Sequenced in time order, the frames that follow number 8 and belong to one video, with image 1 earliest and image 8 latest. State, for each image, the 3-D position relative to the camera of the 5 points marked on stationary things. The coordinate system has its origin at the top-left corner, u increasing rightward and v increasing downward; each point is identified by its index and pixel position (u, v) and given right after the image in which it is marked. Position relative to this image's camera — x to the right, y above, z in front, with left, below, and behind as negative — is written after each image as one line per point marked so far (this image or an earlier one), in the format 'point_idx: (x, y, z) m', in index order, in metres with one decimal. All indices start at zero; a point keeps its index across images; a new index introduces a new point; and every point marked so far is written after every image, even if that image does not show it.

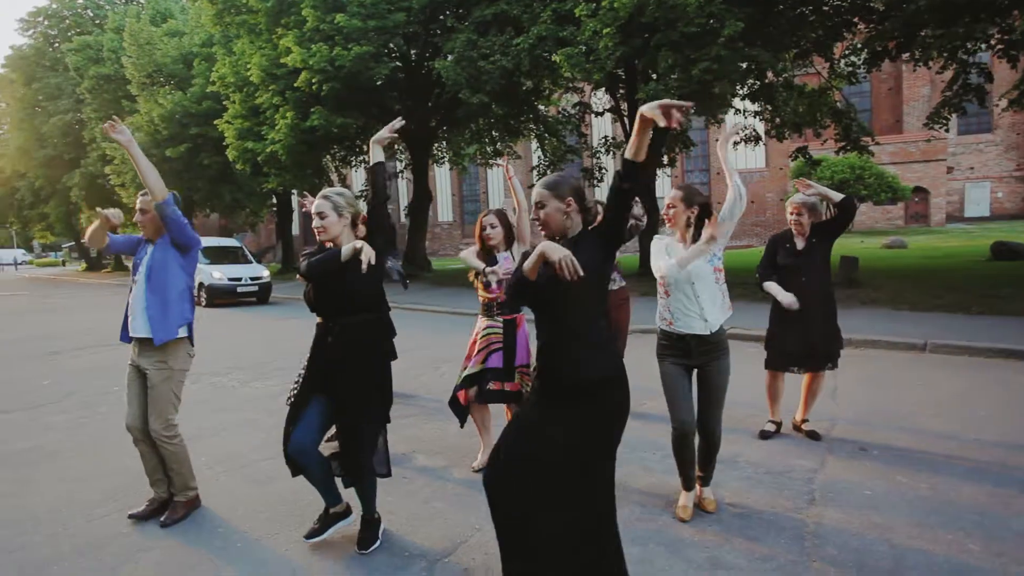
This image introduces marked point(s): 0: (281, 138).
0: (-6.9, +4.4, +18.7) m
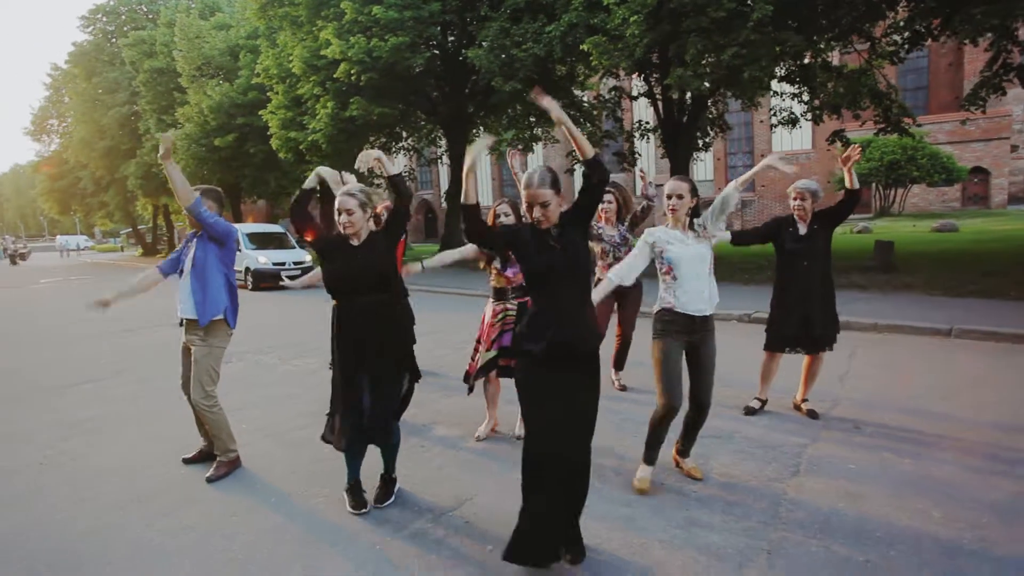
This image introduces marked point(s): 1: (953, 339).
0: (-5.9, +4.9, +19.3) m
1: (+6.2, -0.7, +8.9) m
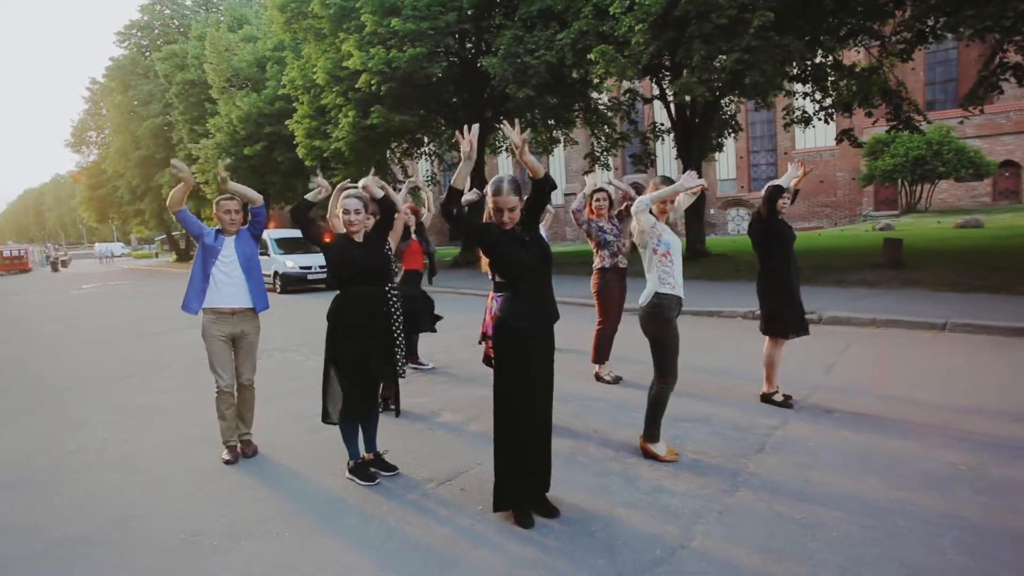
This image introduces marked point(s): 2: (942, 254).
0: (-5.4, +4.9, +20.1) m
1: (+6.3, -0.6, +9.1) m
2: (+10.3, +0.8, +14.9) m
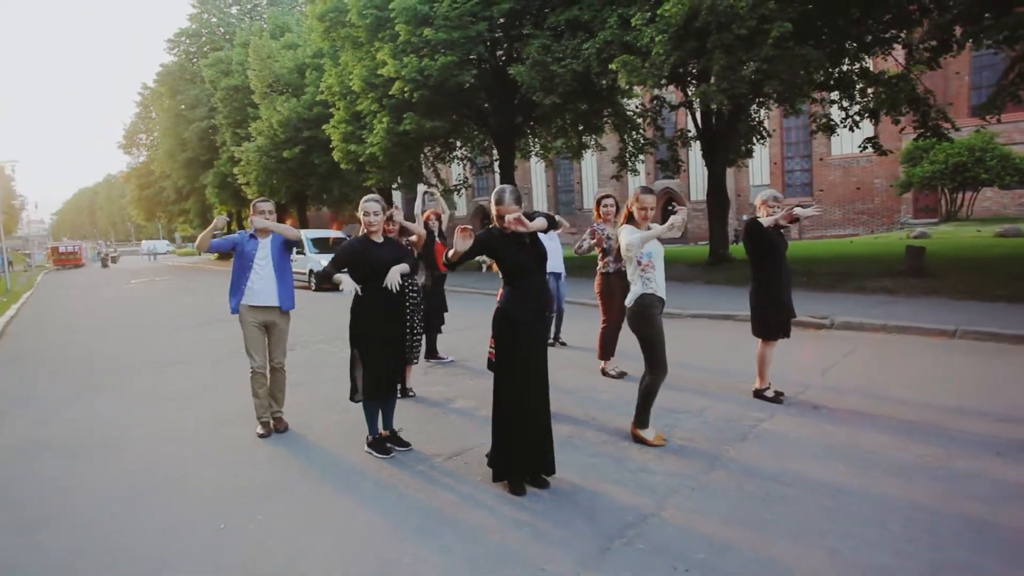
0: (-4.4, +4.9, +20.9) m
1: (+6.6, -0.7, +9.3) m
2: (+10.9, +0.6, +14.9) m
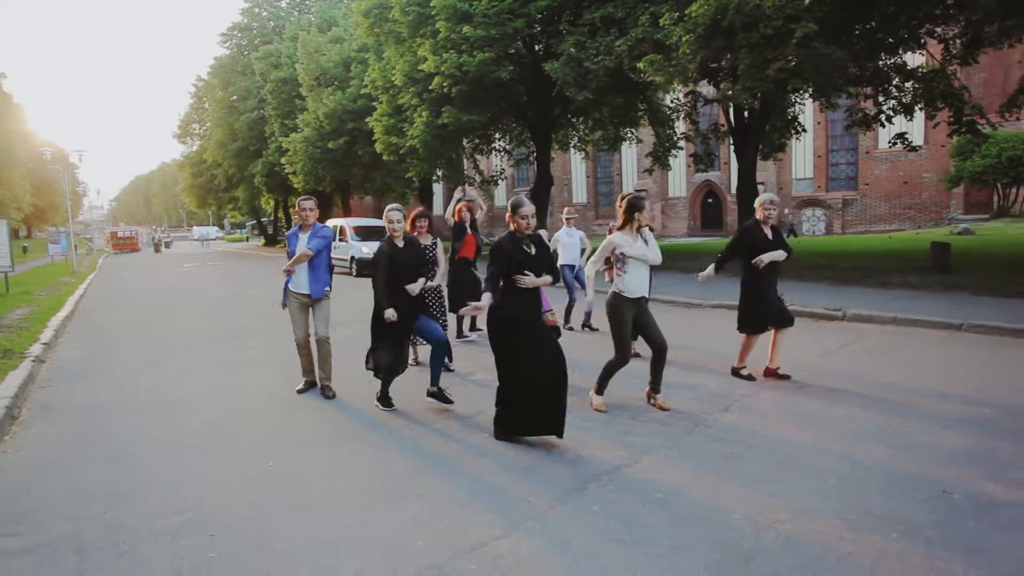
0: (-3.2, +5.3, +21.7) m
1: (+6.9, -0.7, +9.6) m
2: (+11.6, +0.7, +14.9) m
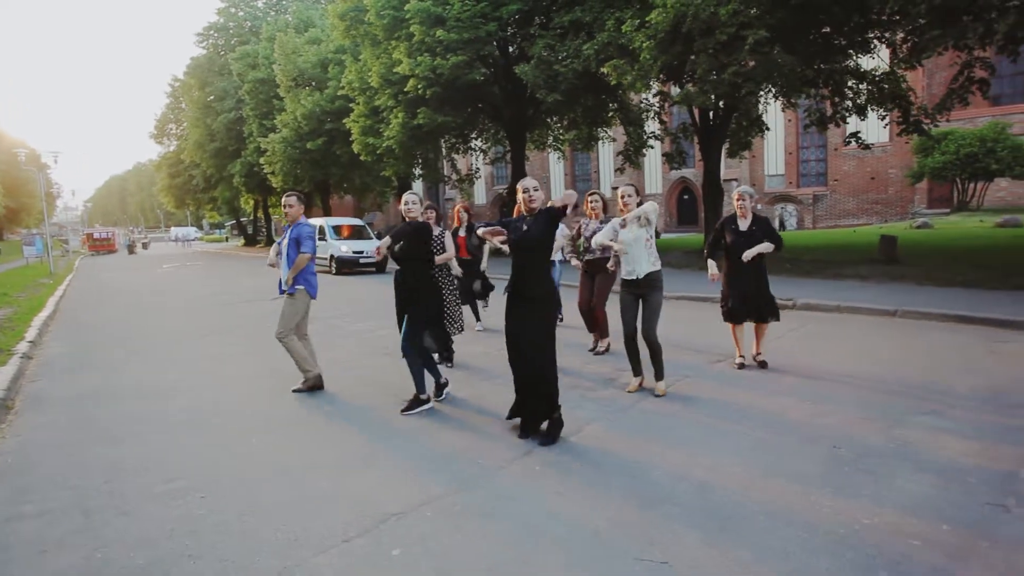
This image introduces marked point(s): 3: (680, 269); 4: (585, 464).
0: (-4.2, +5.4, +22.3) m
1: (+6.4, -0.5, +10.4) m
2: (+10.9, +0.9, +15.8) m
3: (+4.5, +0.5, +16.9) m
4: (+0.5, -1.3, +4.6) m
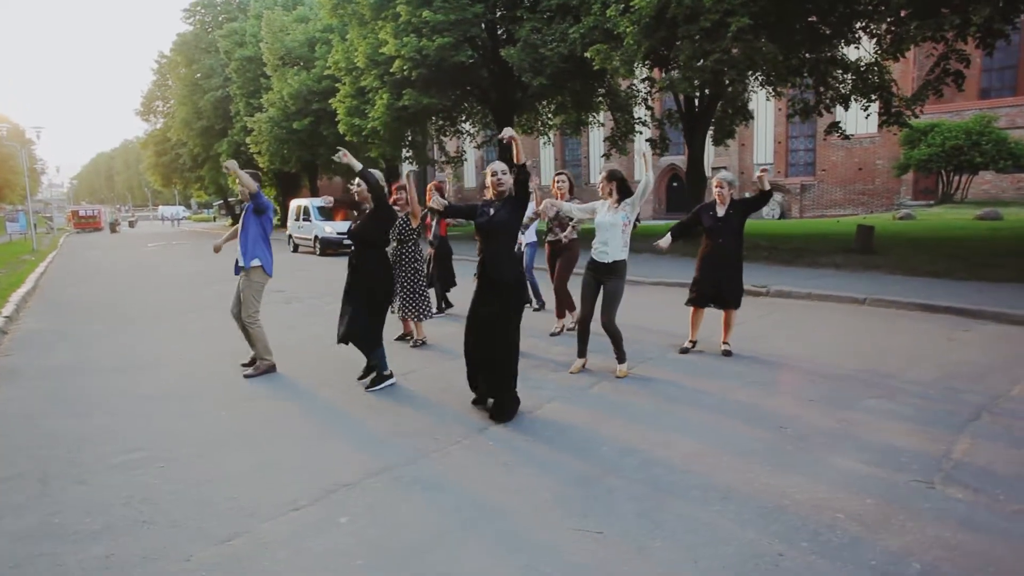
0: (-4.6, +6.1, +22.1) m
1: (+6.0, -0.3, +10.6) m
2: (+10.5, +1.2, +16.0) m
3: (+4.0, +0.9, +17.0) m
4: (+0.2, -1.1, +4.7) m
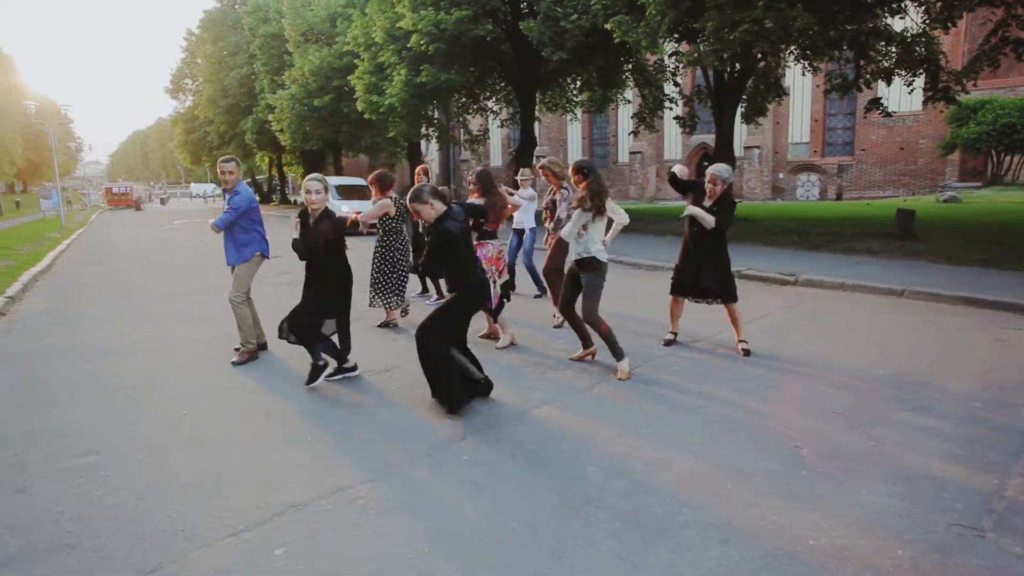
0: (-3.9, +6.7, +21.6) m
1: (+6.1, -0.2, +9.8) m
2: (+10.8, +1.4, +14.9) m
3: (+4.4, +1.3, +16.2) m
4: (0.0, -1.1, +4.2) m
